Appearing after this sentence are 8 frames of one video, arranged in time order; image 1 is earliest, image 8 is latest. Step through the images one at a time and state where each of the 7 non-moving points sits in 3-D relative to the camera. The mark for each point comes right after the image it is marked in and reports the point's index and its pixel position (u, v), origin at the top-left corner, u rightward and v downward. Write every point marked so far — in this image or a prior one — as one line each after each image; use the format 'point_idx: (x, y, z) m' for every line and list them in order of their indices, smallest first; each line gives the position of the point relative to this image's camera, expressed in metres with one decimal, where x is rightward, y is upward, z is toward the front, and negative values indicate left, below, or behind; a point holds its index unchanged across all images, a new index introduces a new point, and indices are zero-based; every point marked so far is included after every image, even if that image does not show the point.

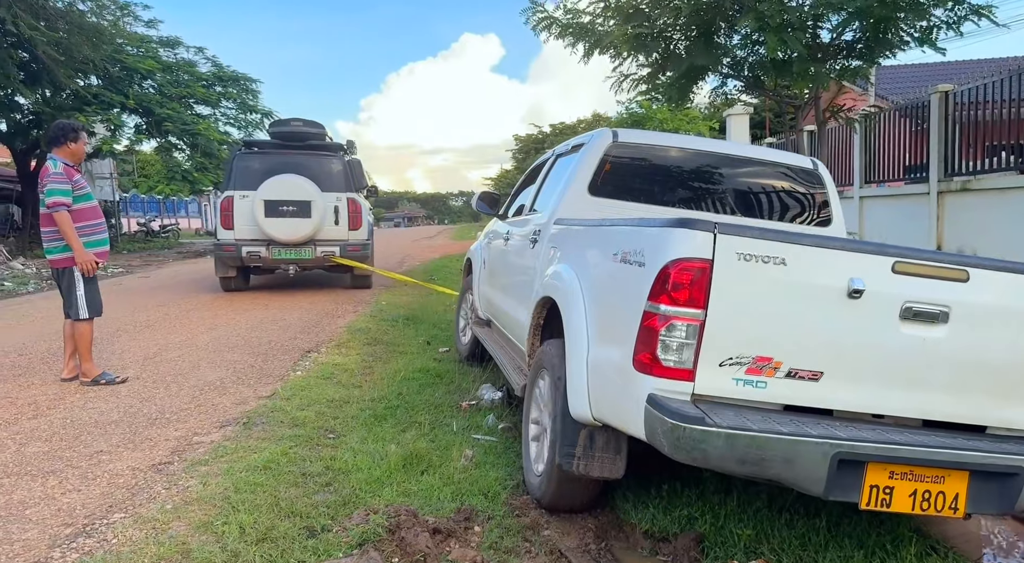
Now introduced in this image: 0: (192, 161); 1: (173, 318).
0: (-9.9, +3.7, +19.5) m
1: (-3.5, -0.4, +6.5) m
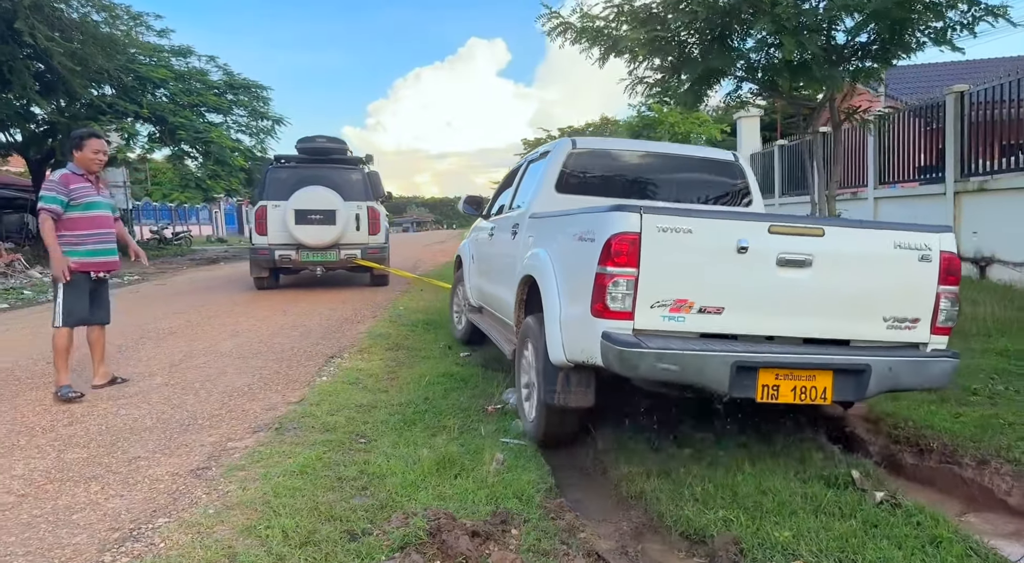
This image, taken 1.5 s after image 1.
0: (-9.6, +3.5, +19.7) m
1: (-3.3, -0.5, +6.6) m
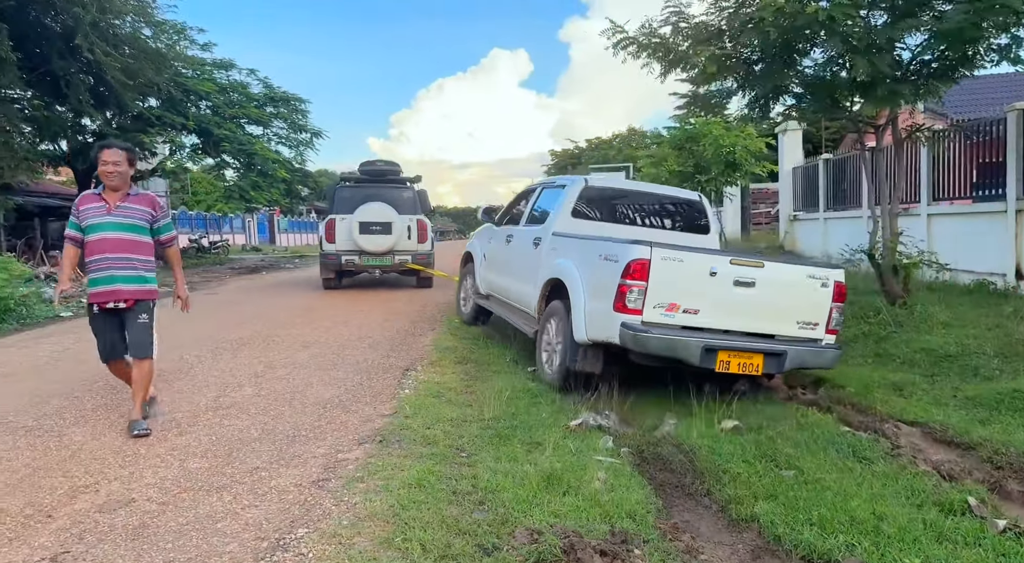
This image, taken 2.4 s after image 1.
0: (-8.5, +3.3, +20.1) m
1: (-2.7, -0.6, +6.8) m
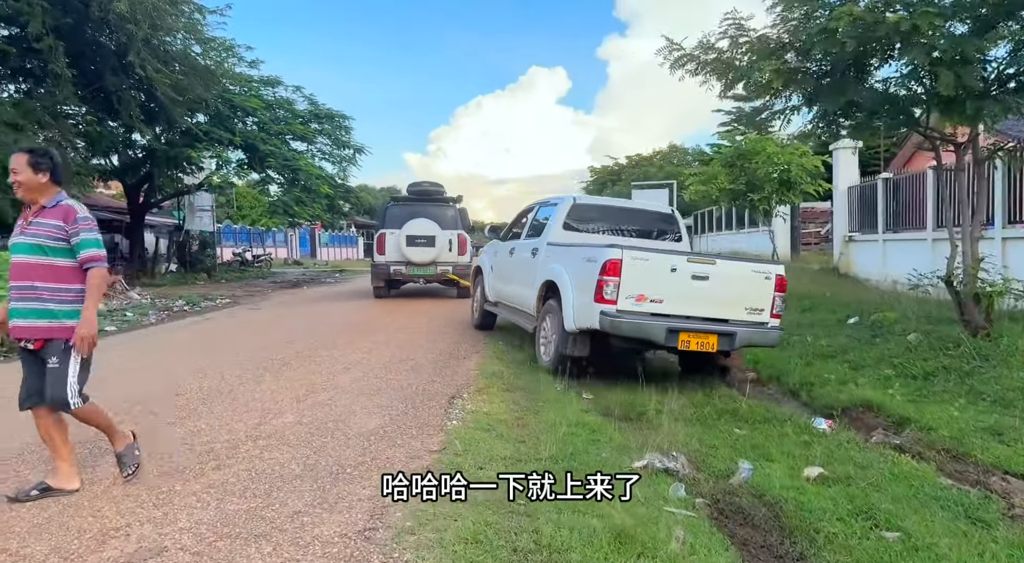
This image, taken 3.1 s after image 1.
0: (-7.2, +2.8, +20.3) m
1: (-2.2, -0.8, +6.6) m
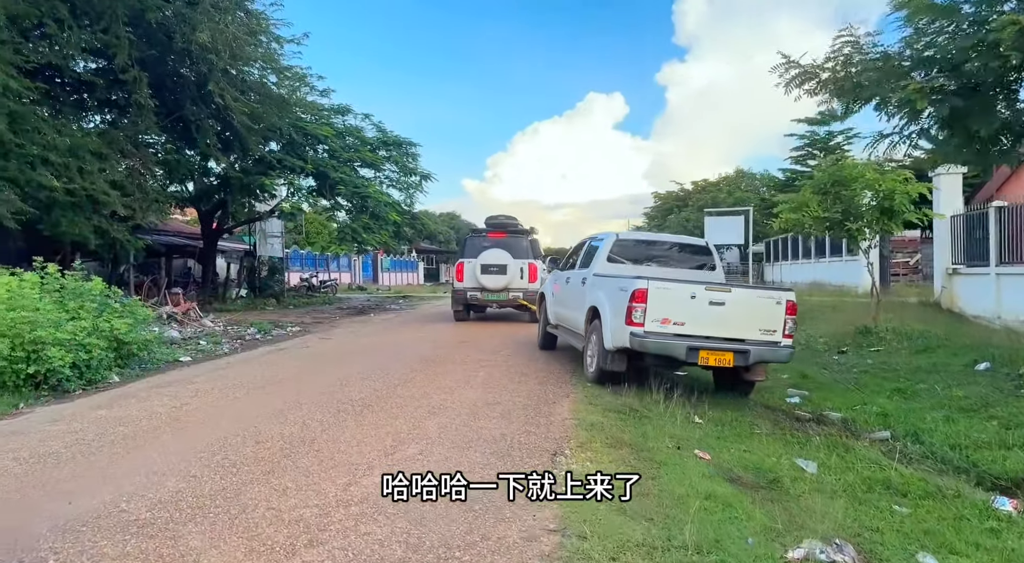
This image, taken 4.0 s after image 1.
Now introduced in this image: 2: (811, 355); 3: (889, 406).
0: (-5.0, +2.0, +20.5) m
1: (-1.2, -1.1, +6.2) m
2: (+4.5, -1.1, +9.5) m
3: (+3.7, -1.2, +6.1) m
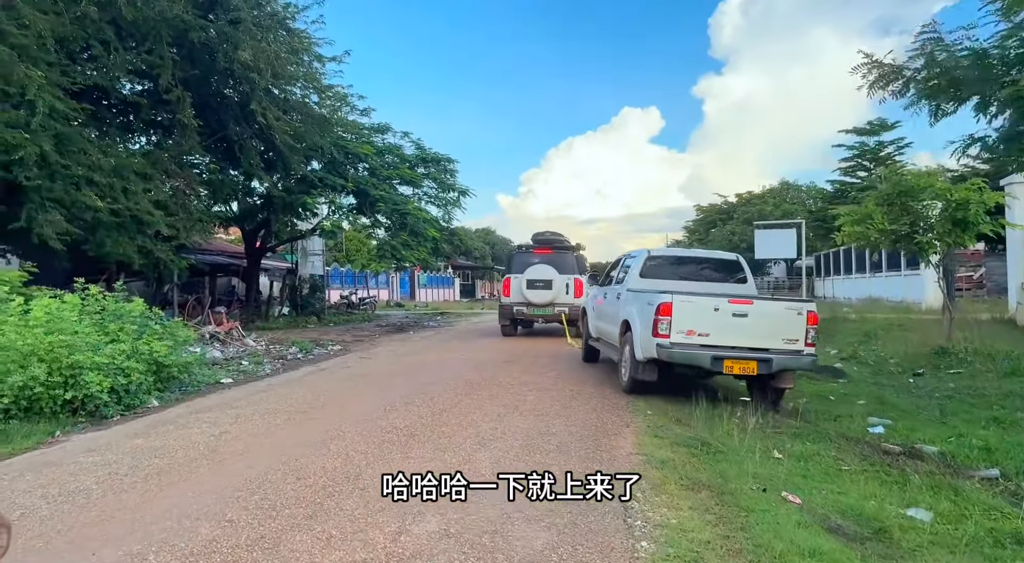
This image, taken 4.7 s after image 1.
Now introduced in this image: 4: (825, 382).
0: (-3.7, +1.4, +20.3) m
1: (-0.7, -1.3, +5.8) m
2: (+5.2, -1.4, +8.8) m
3: (+4.2, -1.4, +5.4) m
4: (+4.4, -1.4, +8.8) m
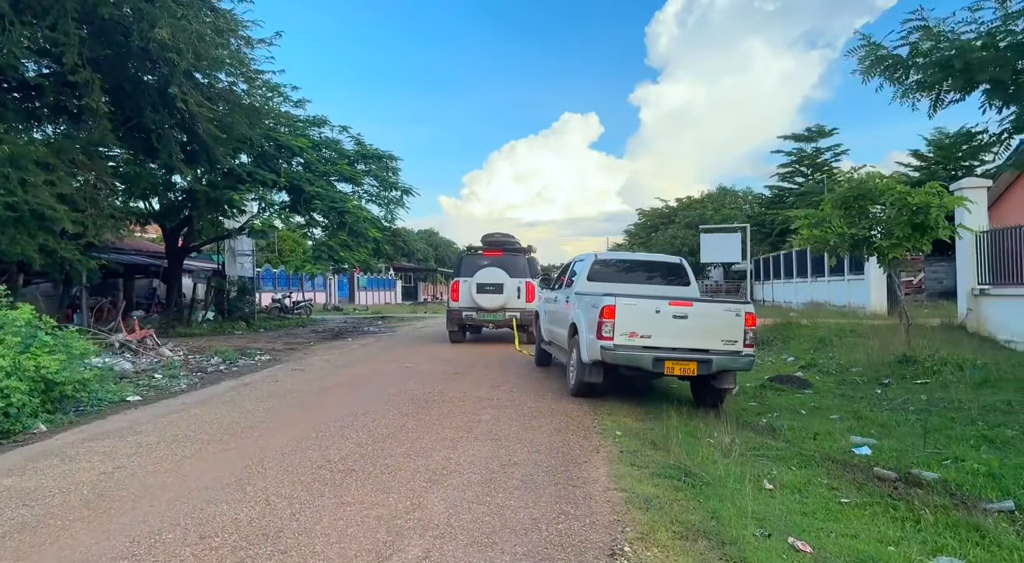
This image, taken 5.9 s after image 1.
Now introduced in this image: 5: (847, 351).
0: (-5.4, +1.3, +19.1) m
1: (-1.1, -1.4, +5.0) m
2: (+4.6, -1.4, +8.5) m
3: (+3.8, -1.4, +5.0) m
4: (+3.7, -1.5, +8.4) m
5: (+5.7, -1.2, +10.6) m
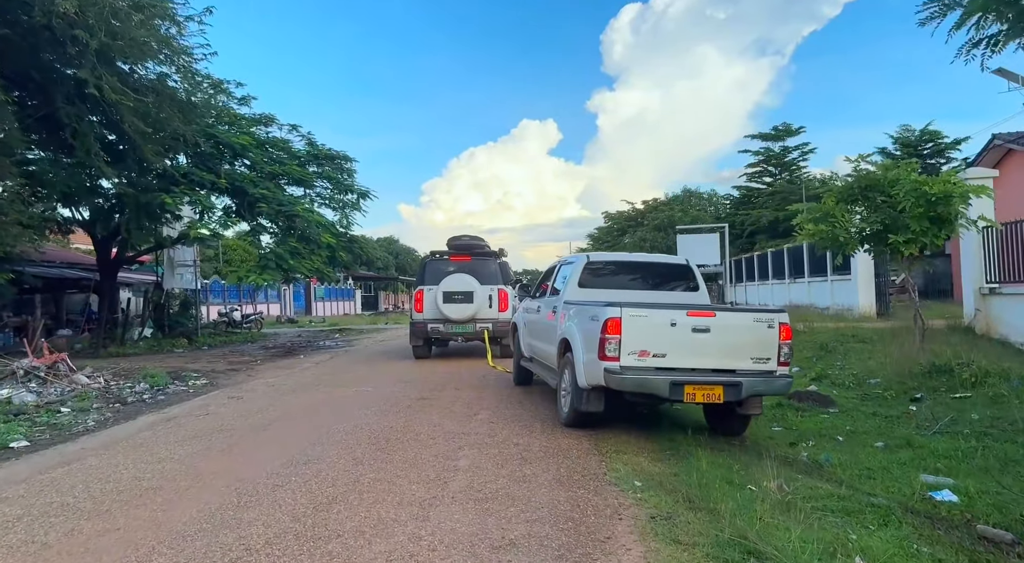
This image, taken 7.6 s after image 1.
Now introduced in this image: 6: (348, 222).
0: (-6.4, +1.0, +17.4) m
1: (-1.1, -1.5, +3.5) m
2: (+4.3, -1.5, +7.4) m
3: (+3.8, -1.4, +3.8) m
4: (+3.5, -1.5, +7.2) m
5: (+5.3, -1.2, +9.6) m
6: (-5.1, +1.9, +19.4) m
